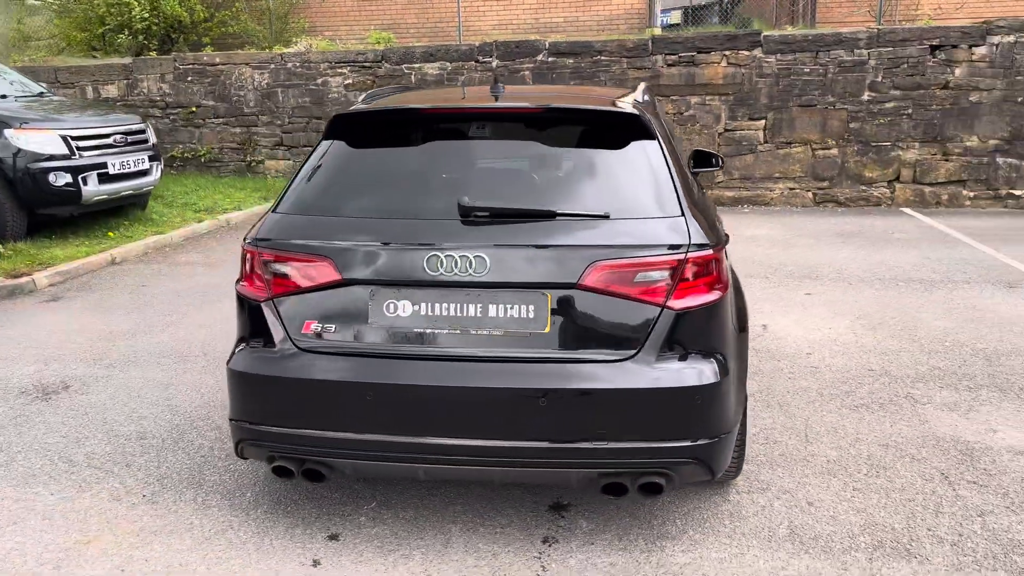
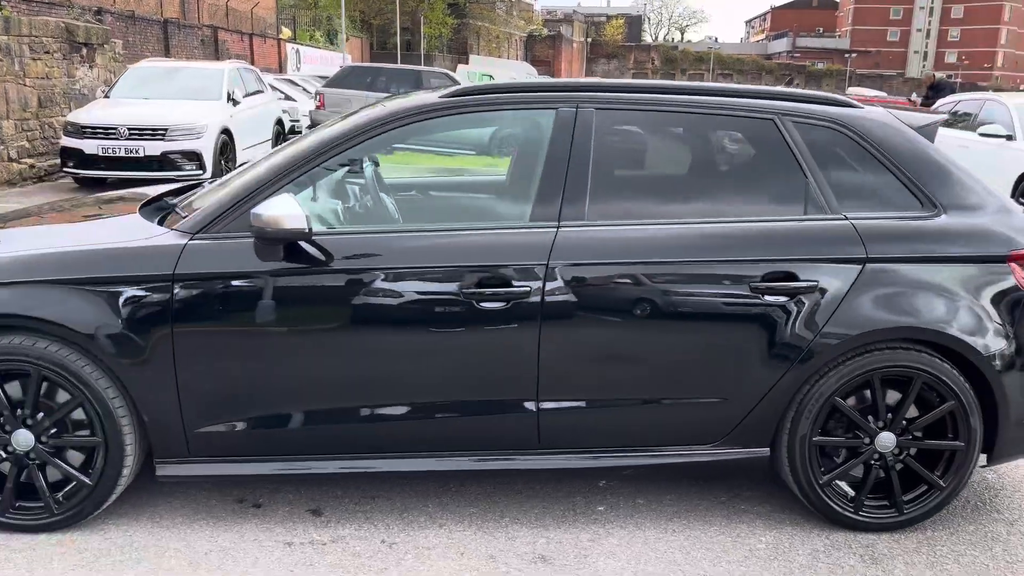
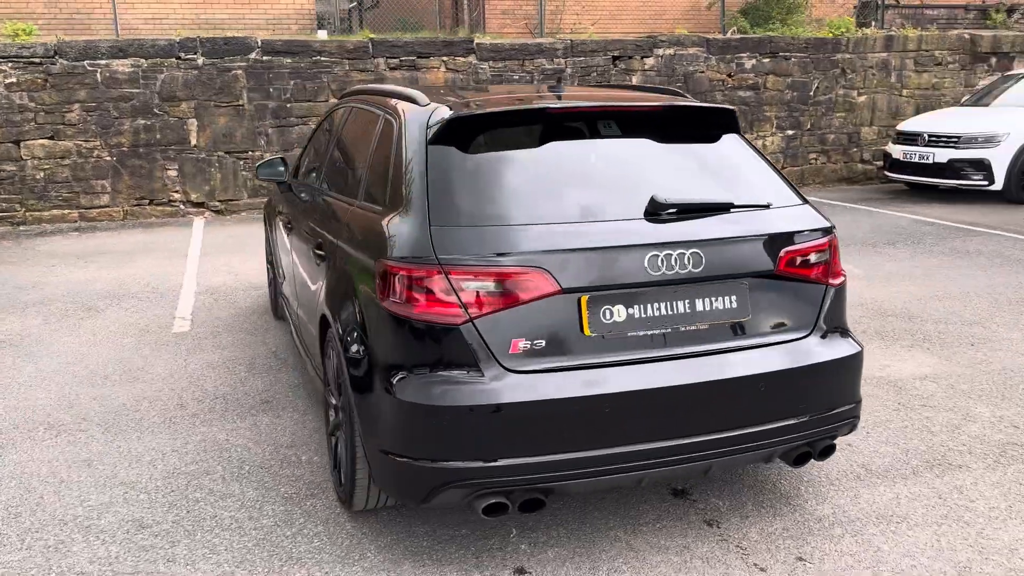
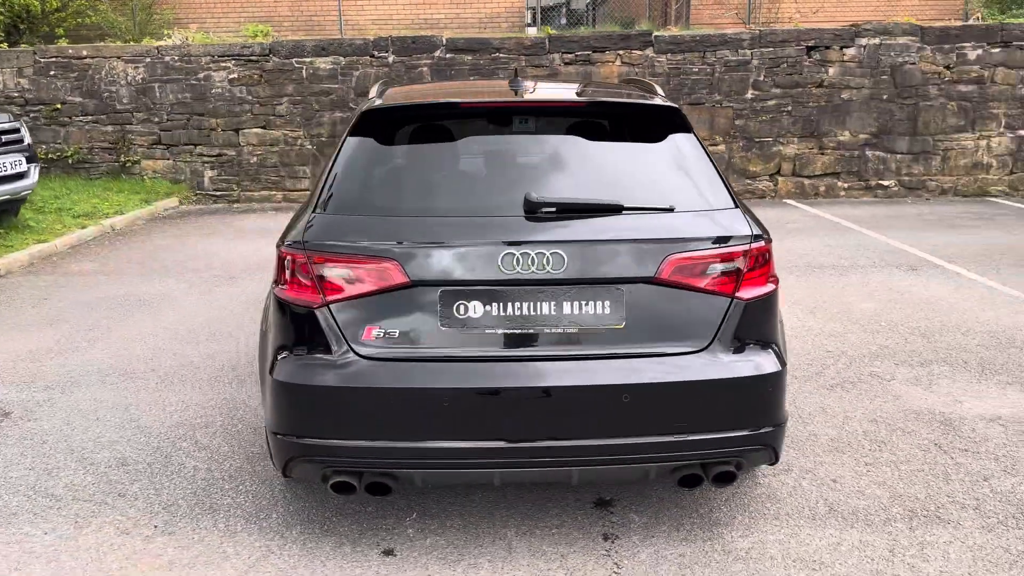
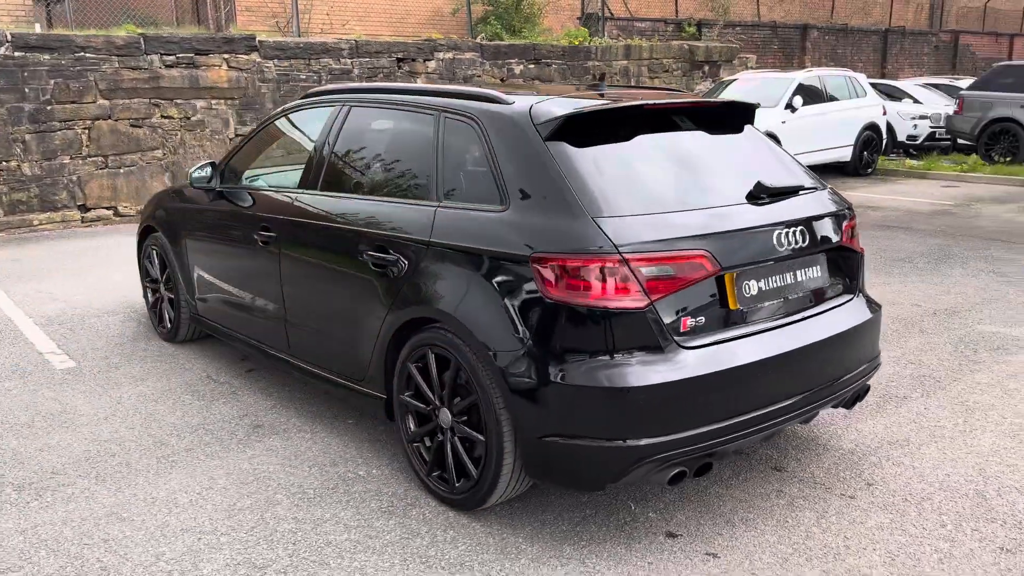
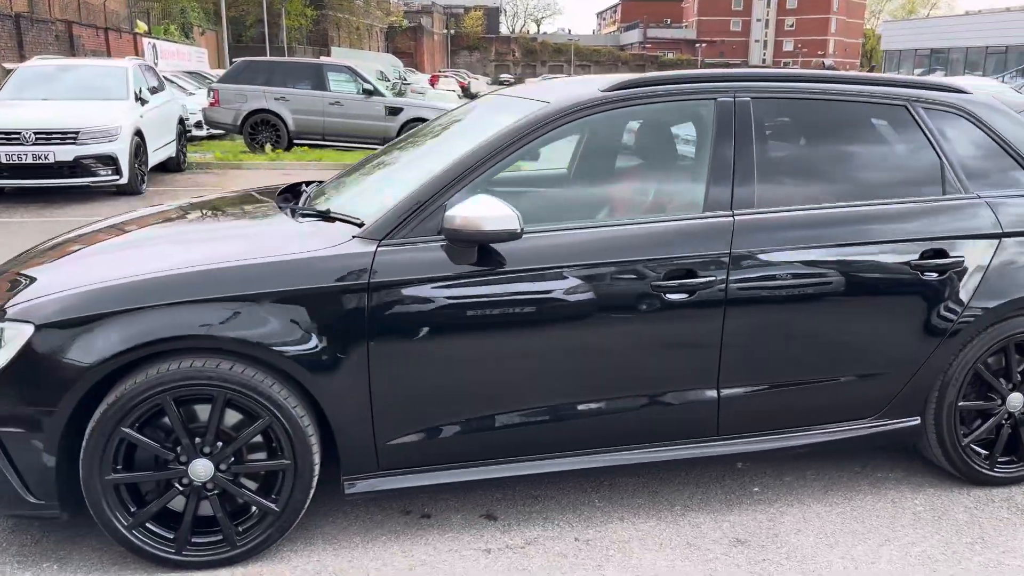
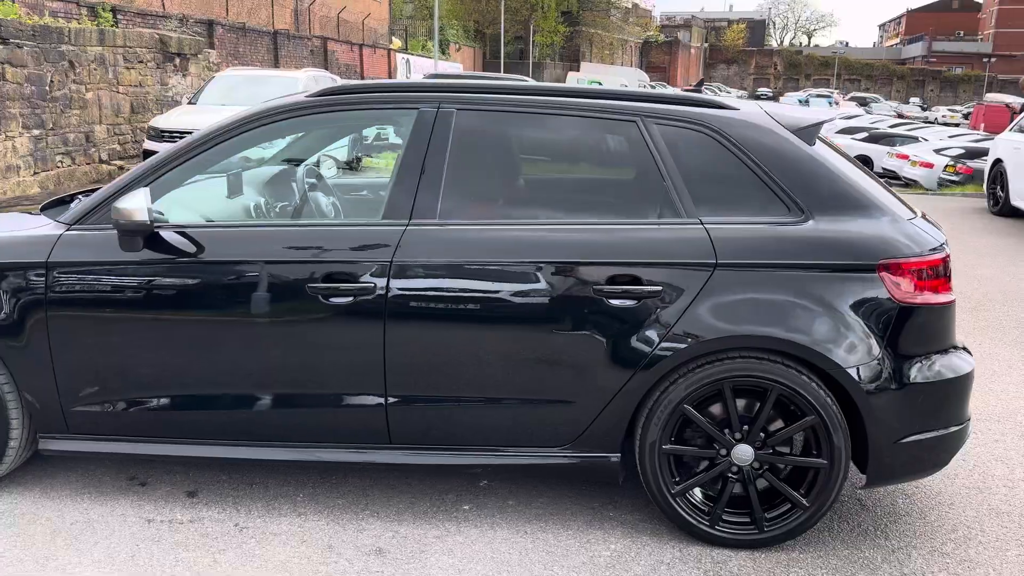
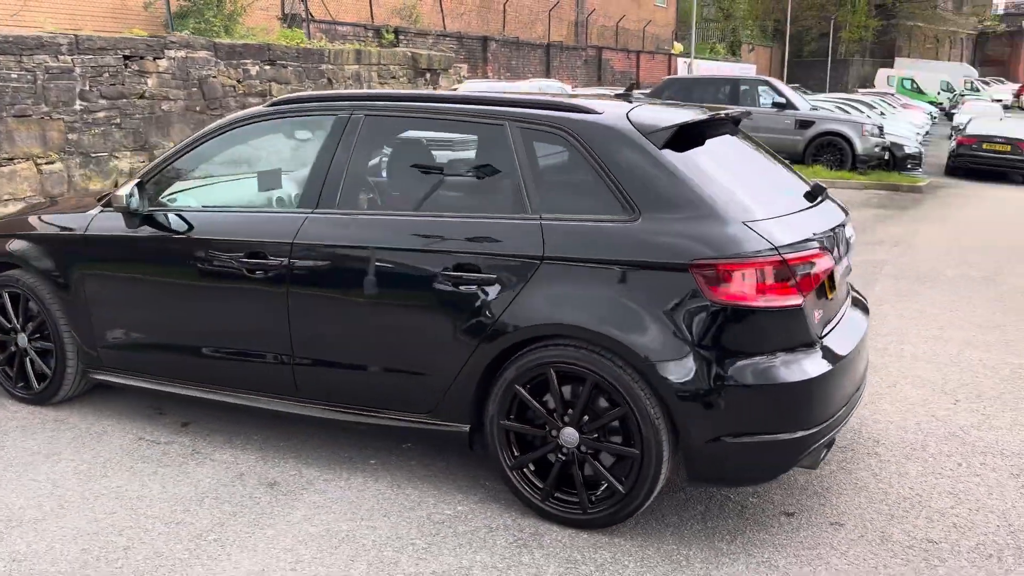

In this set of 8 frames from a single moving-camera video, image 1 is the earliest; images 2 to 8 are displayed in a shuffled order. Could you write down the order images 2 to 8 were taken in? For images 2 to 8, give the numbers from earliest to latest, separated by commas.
4, 3, 5, 8, 7, 2, 6
